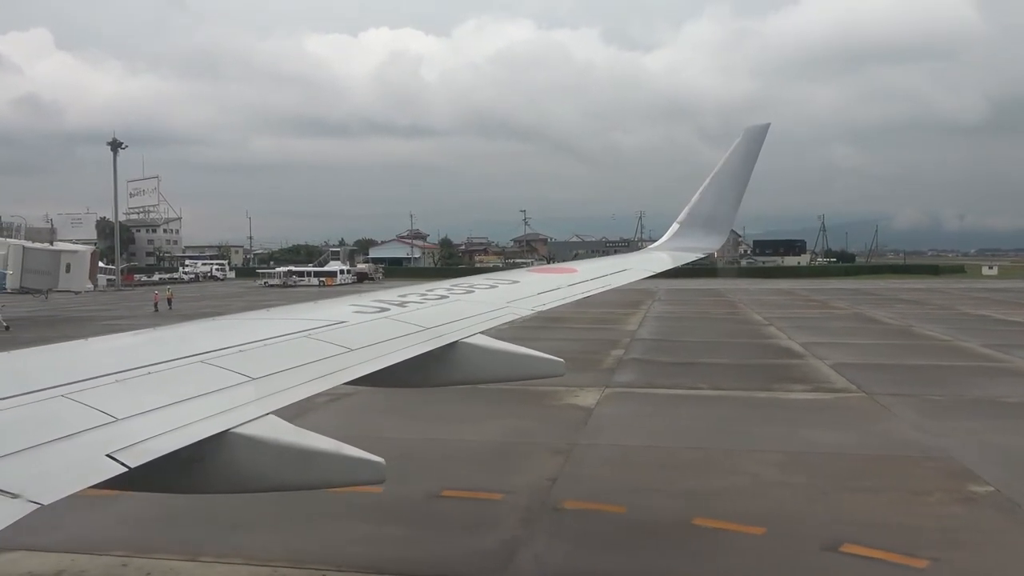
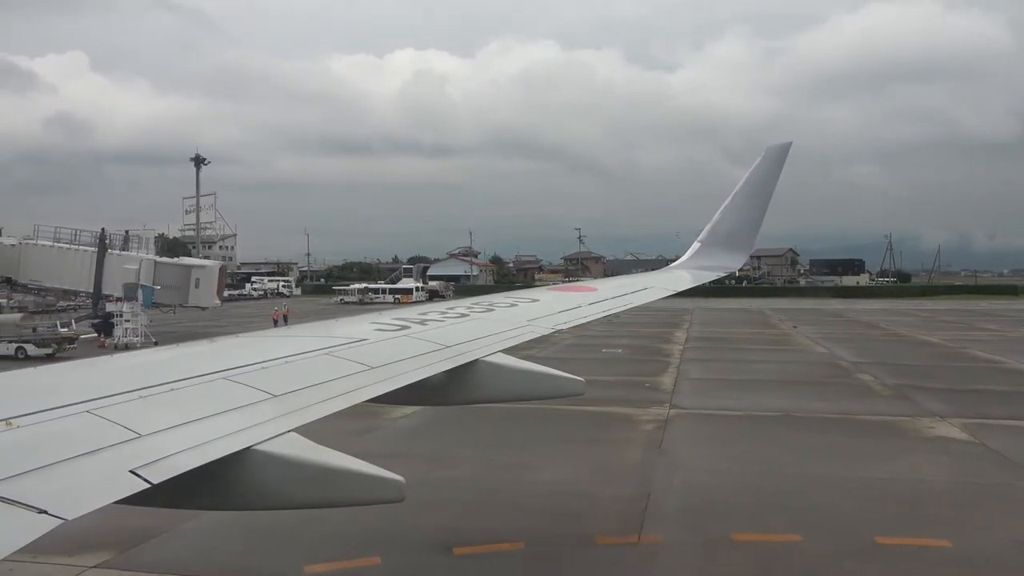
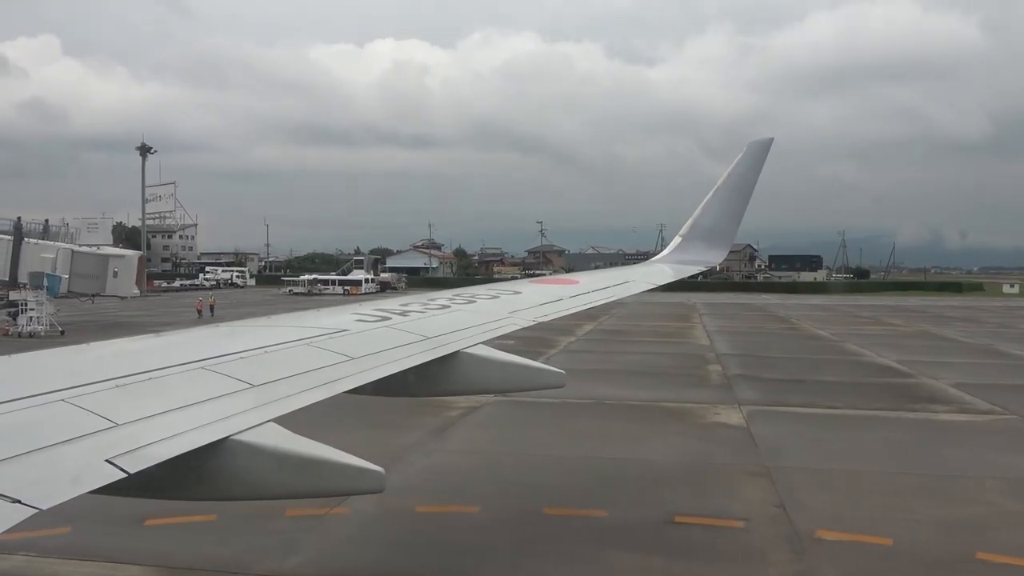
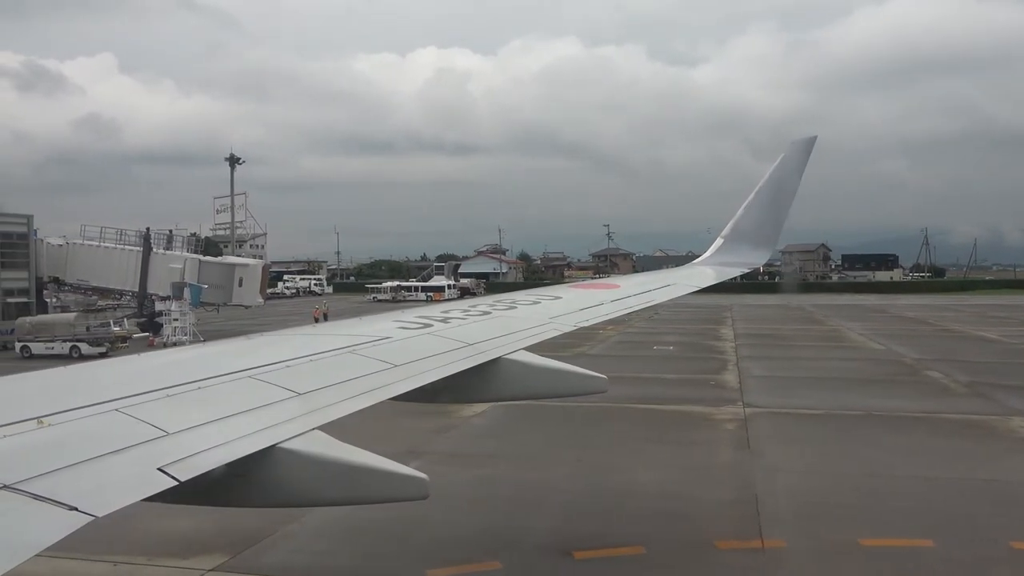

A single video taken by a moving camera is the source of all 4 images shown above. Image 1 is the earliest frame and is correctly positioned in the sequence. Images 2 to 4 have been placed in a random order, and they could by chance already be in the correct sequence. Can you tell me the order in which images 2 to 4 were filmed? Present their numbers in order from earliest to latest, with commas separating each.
3, 2, 4
